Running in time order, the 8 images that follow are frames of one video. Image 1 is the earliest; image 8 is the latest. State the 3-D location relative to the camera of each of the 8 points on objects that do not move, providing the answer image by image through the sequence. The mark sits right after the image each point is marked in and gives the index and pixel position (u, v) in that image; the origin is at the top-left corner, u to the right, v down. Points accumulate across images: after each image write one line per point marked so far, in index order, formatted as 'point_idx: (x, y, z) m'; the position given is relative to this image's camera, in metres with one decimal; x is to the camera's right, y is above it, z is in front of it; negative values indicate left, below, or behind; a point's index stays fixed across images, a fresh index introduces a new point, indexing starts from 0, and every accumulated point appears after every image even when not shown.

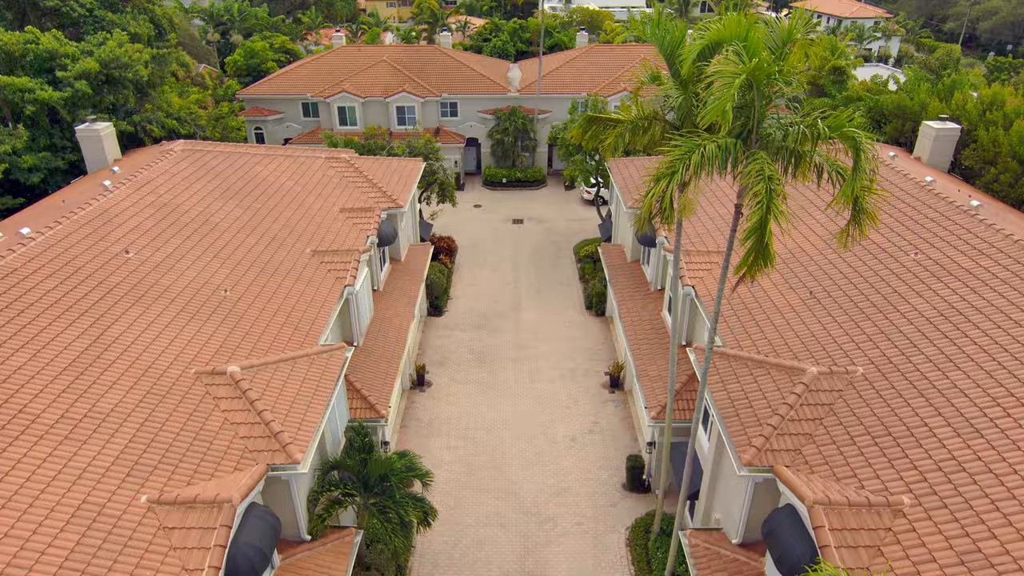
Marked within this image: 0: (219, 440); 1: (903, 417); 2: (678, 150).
0: (-5.3, -2.7, +14.3) m
1: (+6.9, -2.2, +13.9) m
2: (+2.6, +2.2, +12.3) m
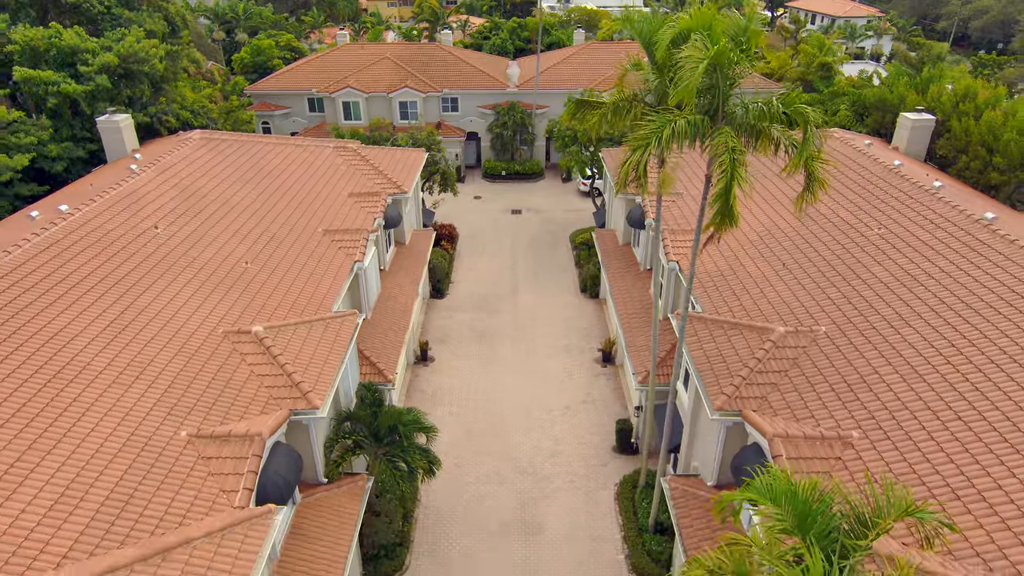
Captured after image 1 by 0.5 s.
0: (-5.3, -2.0, +16.0) m
1: (+6.9, -1.5, +15.6) m
2: (+2.5, +2.9, +13.9) m
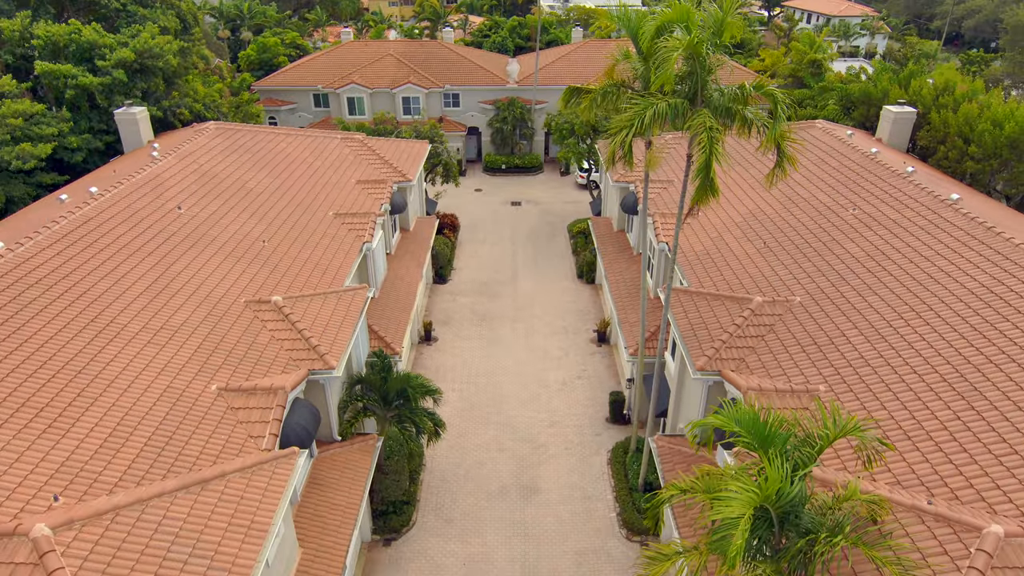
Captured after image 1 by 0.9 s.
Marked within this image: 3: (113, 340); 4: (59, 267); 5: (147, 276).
0: (-5.4, -1.3, +17.4) m
1: (+6.9, -0.9, +17.1) m
2: (+2.5, +3.5, +15.4) m
3: (-8.0, -1.1, +15.8) m
4: (-10.2, +0.5, +17.8) m
5: (-8.6, +0.3, +18.4) m
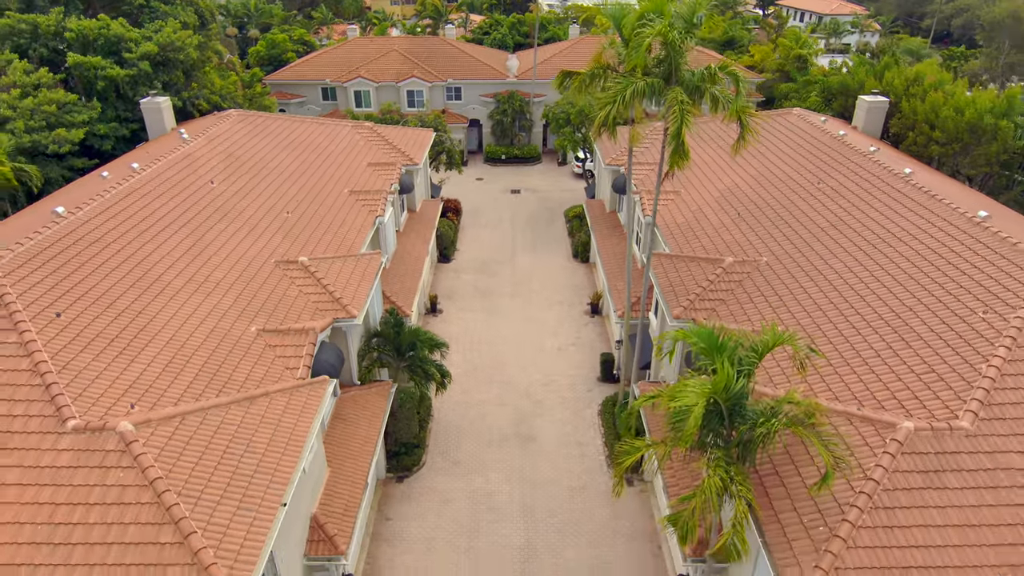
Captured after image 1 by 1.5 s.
0: (-5.4, -0.3, +19.8) m
1: (+6.8, +0.1, +19.5) m
2: (+2.5, +4.5, +17.8) m
3: (-8.0, 0.0, +18.2) m
4: (-10.2, +1.5, +20.2) m
5: (-8.6, +1.3, +20.9) m
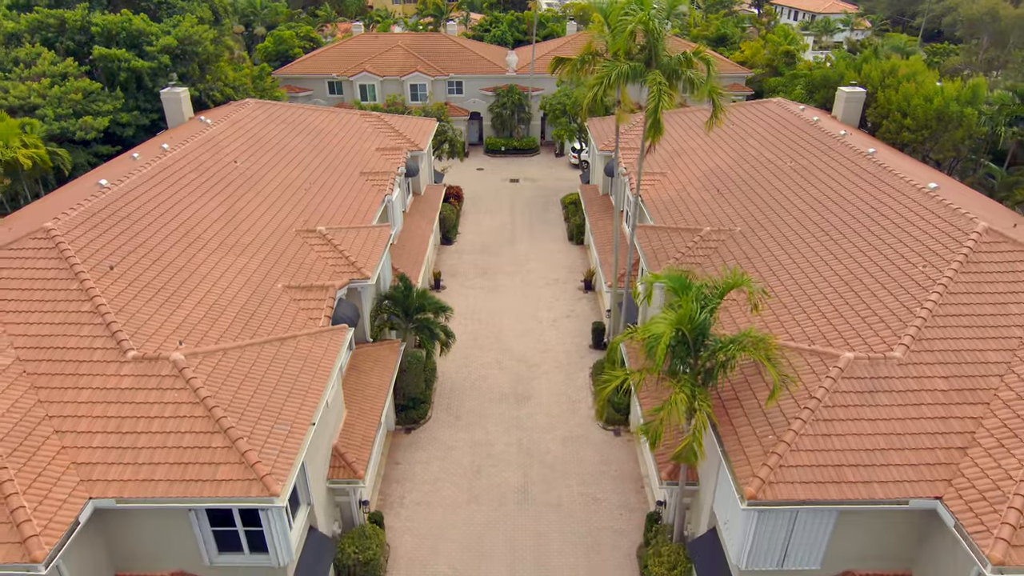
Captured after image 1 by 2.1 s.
0: (-5.4, +0.7, +22.1) m
1: (+6.8, +1.1, +21.7) m
2: (+2.4, +5.5, +20.0) m
3: (-8.1, +1.0, +20.5) m
4: (-10.2, +2.5, +22.4) m
5: (-8.6, +2.3, +23.1) m
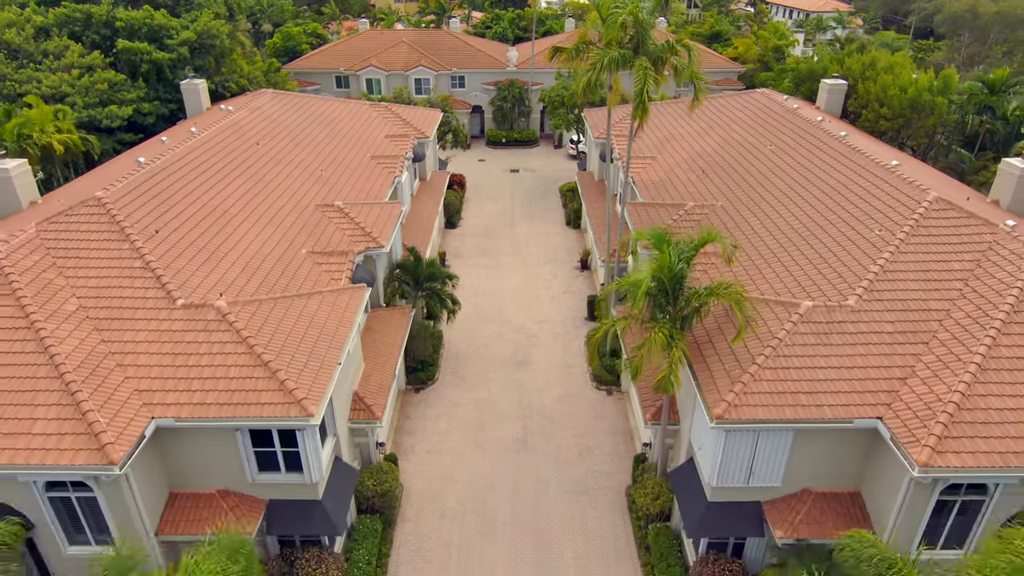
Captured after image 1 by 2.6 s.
0: (-5.4, +1.7, +24.3) m
1: (+6.8, +2.1, +23.9) m
2: (+2.4, +6.5, +22.2) m
3: (-8.0, +2.0, +22.7) m
4: (-10.2, +3.5, +24.6) m
5: (-8.6, +3.3, +25.3) m
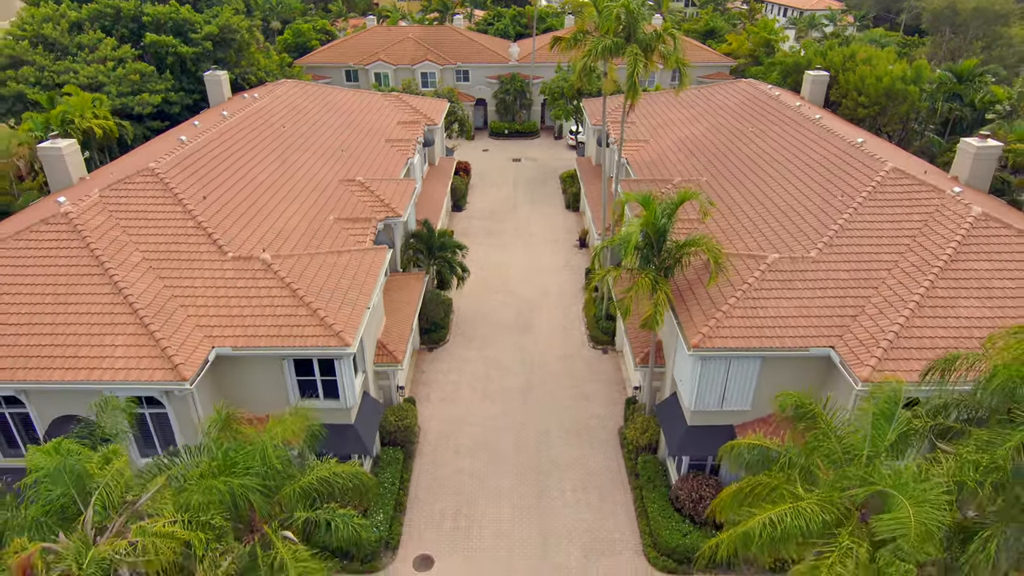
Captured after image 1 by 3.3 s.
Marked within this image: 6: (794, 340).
0: (-5.2, +2.9, +27.0) m
1: (+7.0, +3.3, +26.6) m
2: (+2.6, +7.7, +25.0) m
3: (-7.9, +3.2, +25.4) m
4: (-10.0, +4.7, +27.3) m
5: (-8.4, +4.5, +28.0) m
6: (+6.5, -1.2, +18.2) m
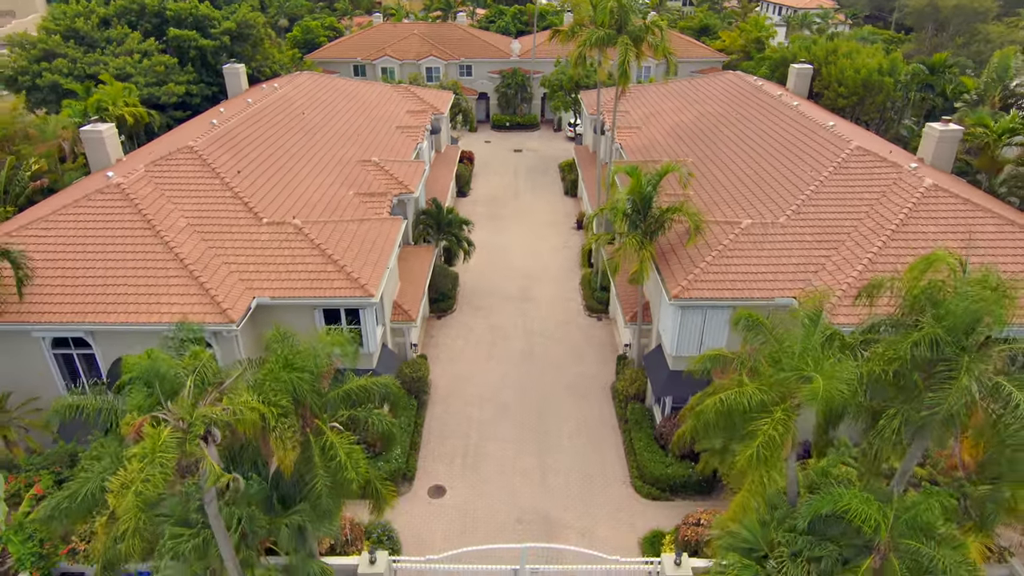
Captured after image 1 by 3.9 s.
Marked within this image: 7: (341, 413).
0: (-5.1, +4.0, +29.6) m
1: (+7.1, +4.4, +29.3) m
2: (+2.7, +8.8, +27.6) m
3: (-7.8, +4.3, +28.0) m
4: (-9.9, +5.8, +29.9) m
5: (-8.3, +5.6, +30.6) m
6: (+6.6, -0.1, +20.8) m
7: (-3.1, -2.3, +14.3) m
